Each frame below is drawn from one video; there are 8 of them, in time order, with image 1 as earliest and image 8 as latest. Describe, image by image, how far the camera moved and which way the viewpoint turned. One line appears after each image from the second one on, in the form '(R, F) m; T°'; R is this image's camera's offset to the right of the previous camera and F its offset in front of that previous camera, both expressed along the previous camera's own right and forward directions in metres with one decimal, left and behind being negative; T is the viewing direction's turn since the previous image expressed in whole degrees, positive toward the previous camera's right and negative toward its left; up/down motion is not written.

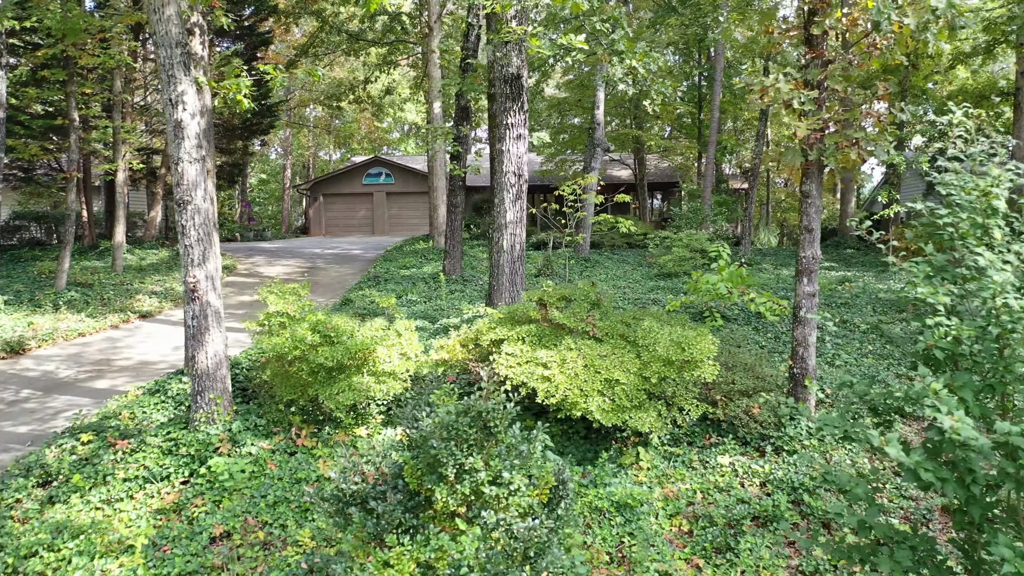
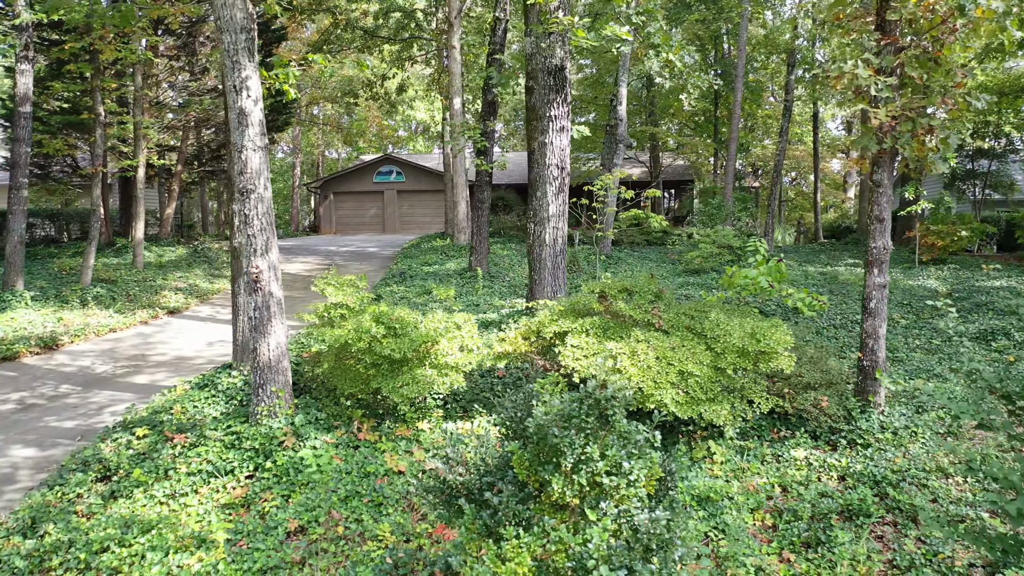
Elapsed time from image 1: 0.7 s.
(-1.0, +0.1) m; 0°
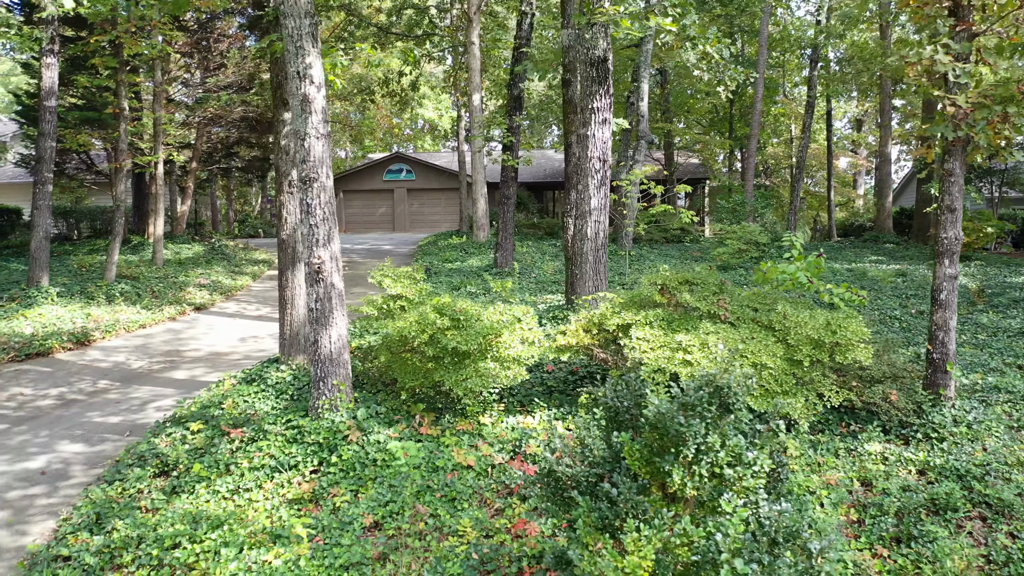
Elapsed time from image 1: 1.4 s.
(-0.9, +0.1) m; 0°
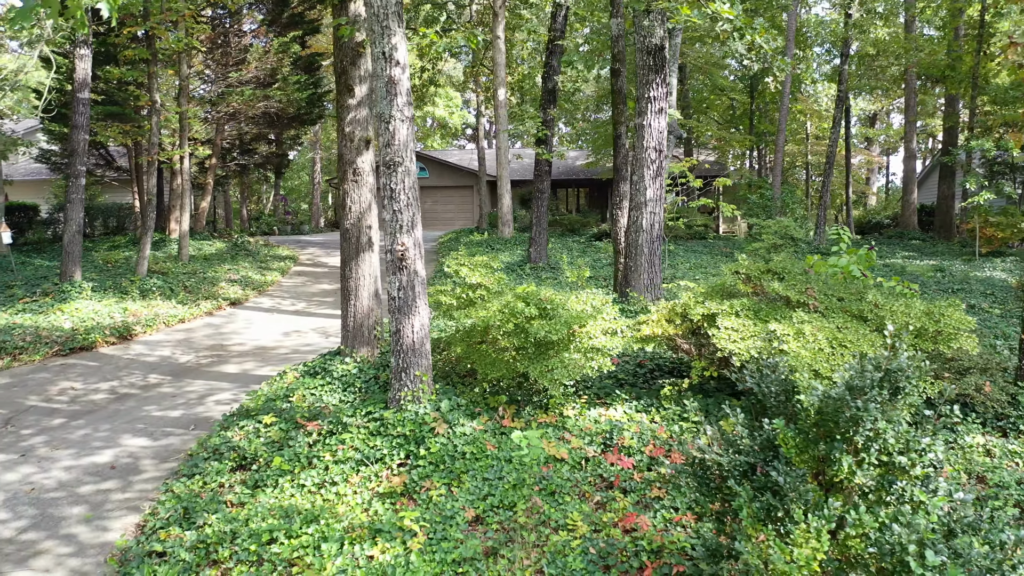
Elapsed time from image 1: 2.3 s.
(-1.2, +0.2) m; 0°
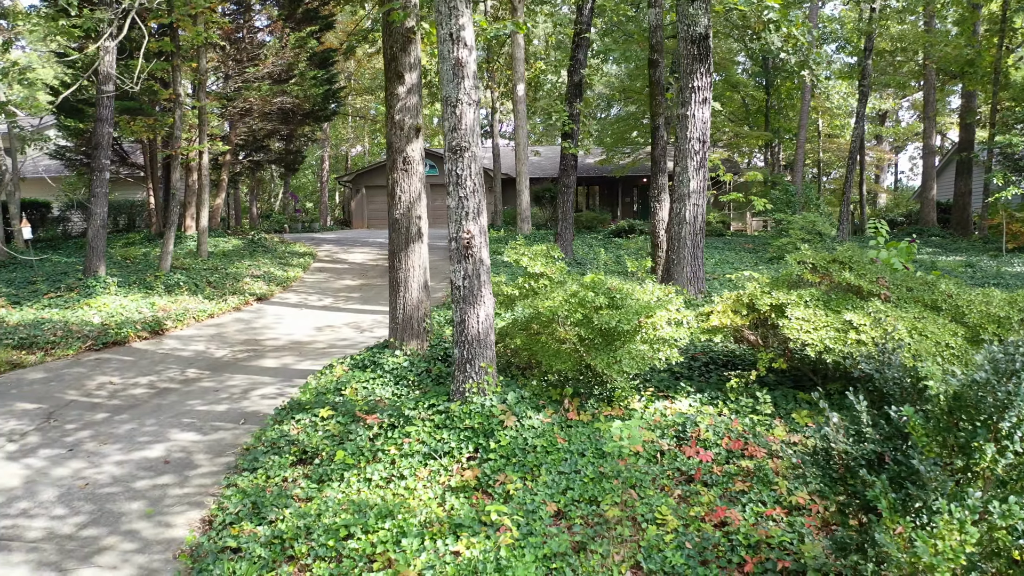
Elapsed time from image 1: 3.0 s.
(-0.9, +0.1) m; 0°
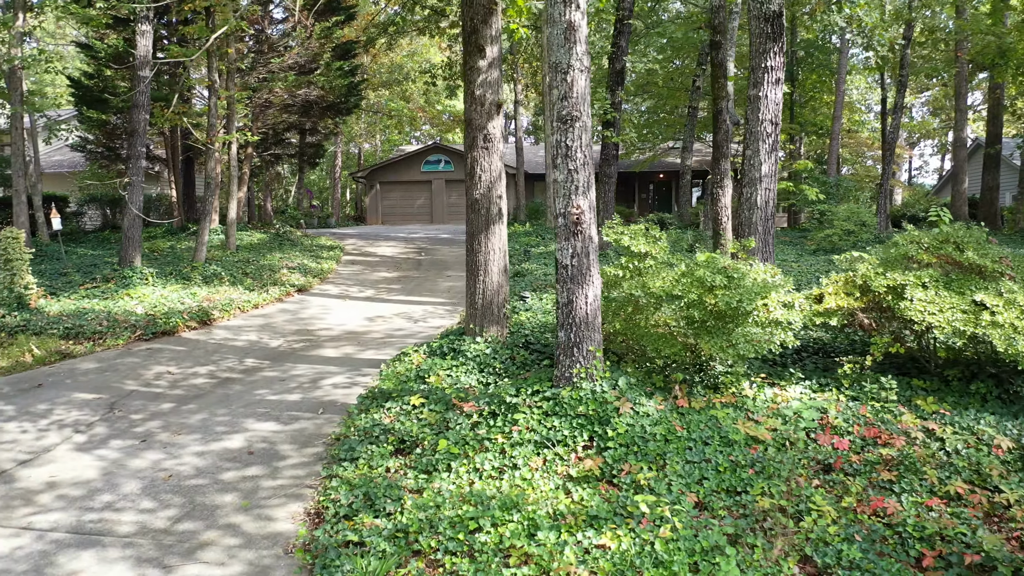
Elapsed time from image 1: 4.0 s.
(-1.4, +0.3) m; 0°
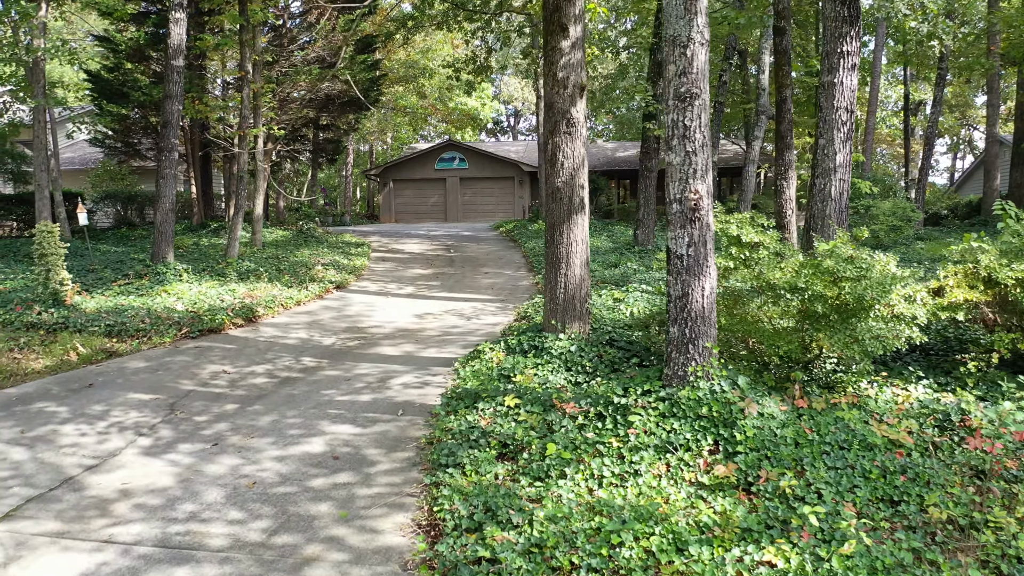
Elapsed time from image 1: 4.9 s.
(-1.3, +0.3) m; 0°
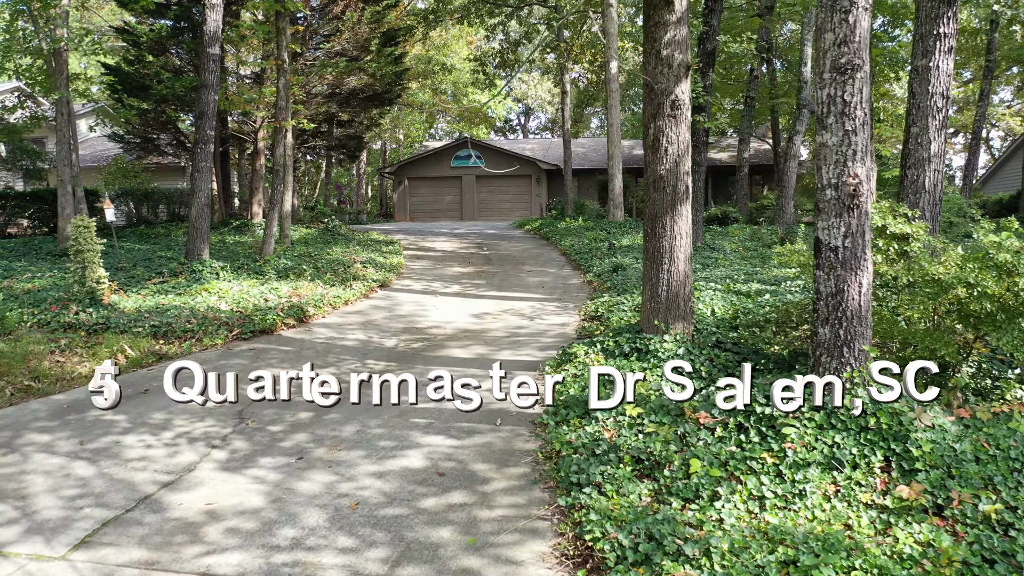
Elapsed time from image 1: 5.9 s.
(-1.4, +0.5) m; 0°
